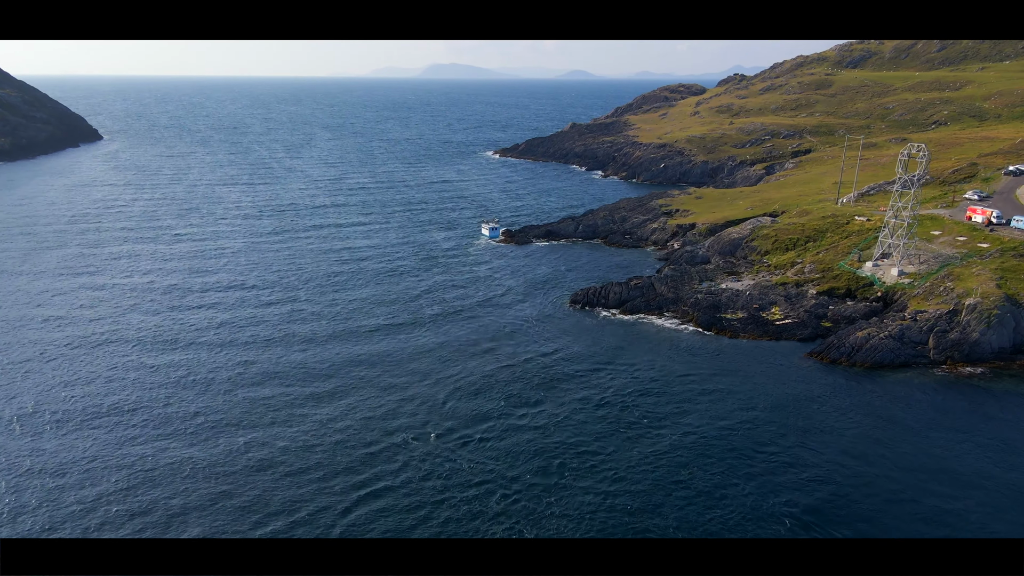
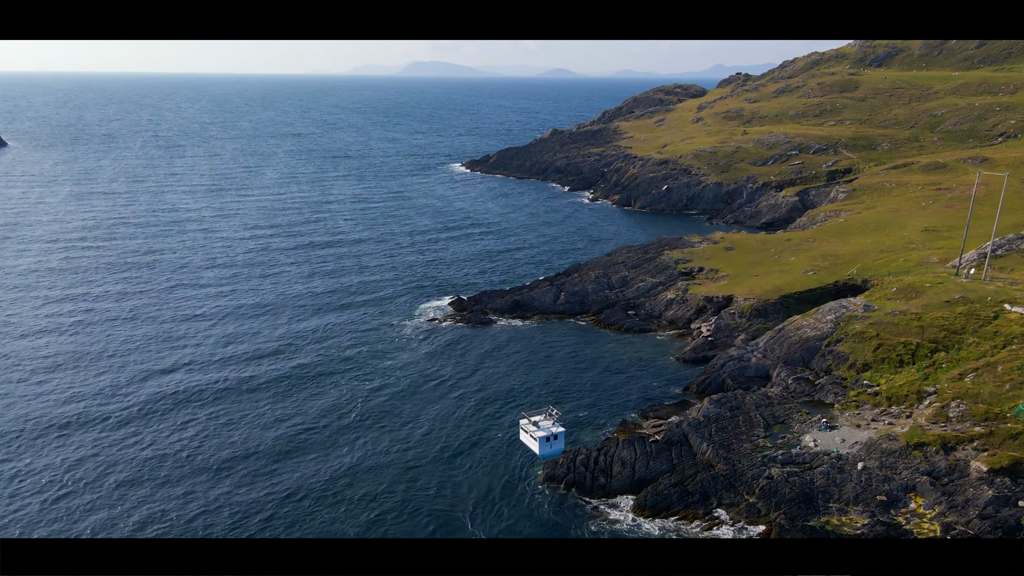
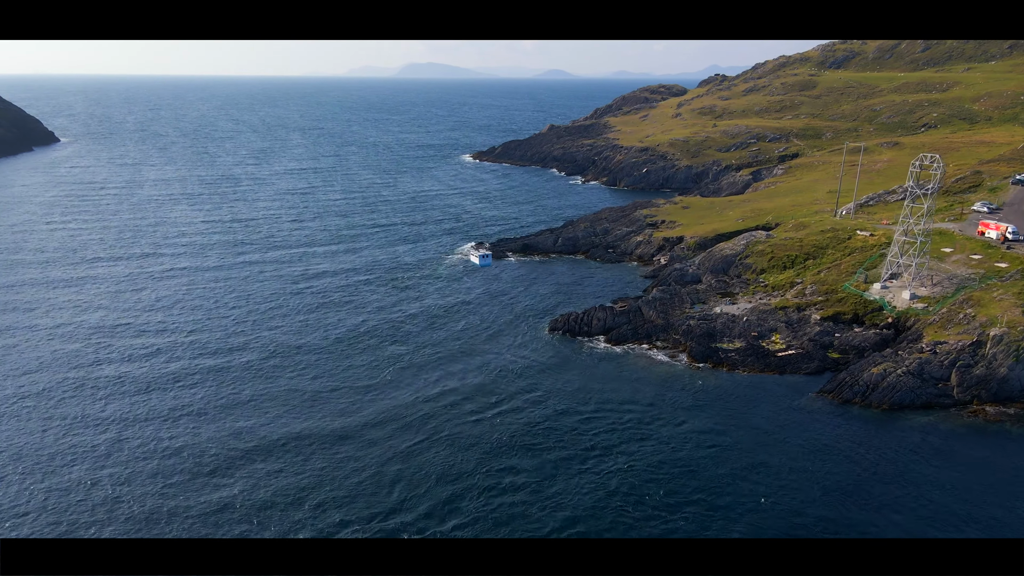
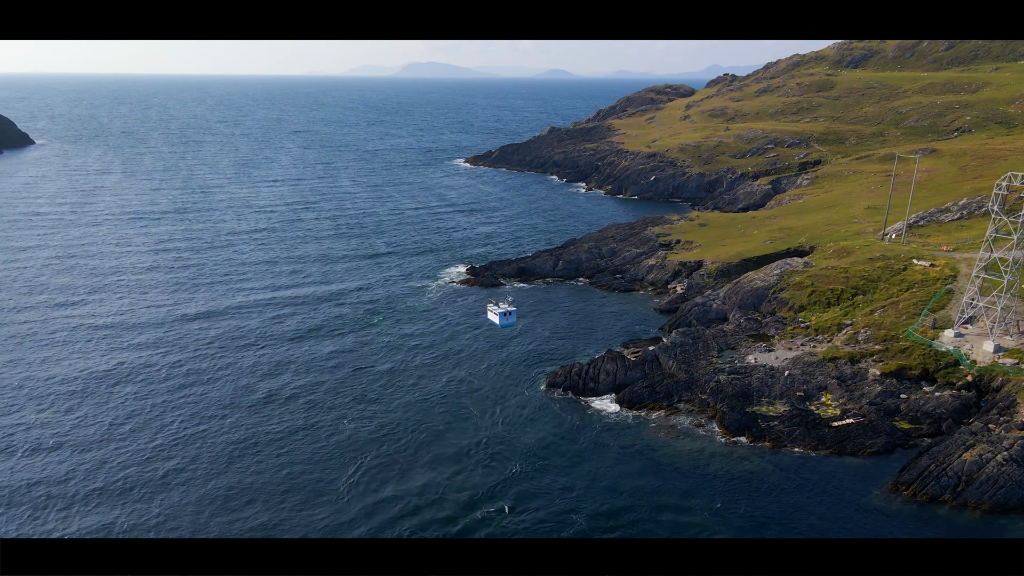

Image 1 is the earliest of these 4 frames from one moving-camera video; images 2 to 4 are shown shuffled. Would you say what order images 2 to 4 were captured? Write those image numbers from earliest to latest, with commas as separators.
3, 4, 2
